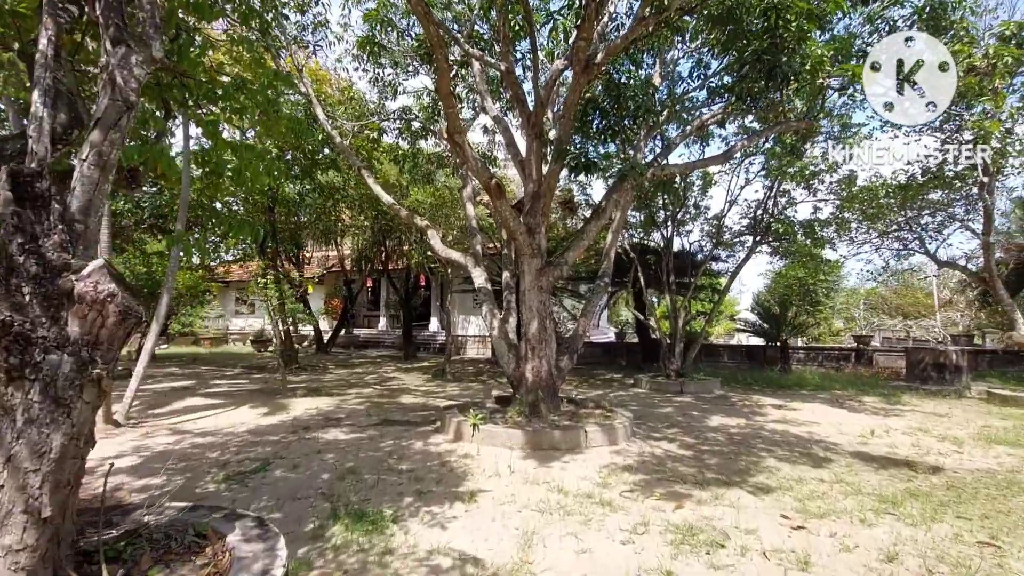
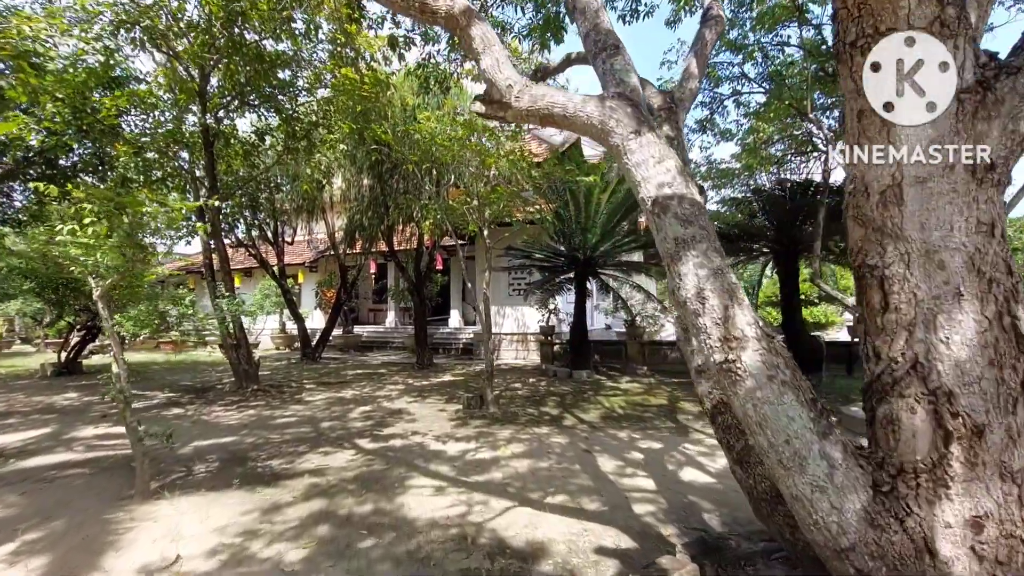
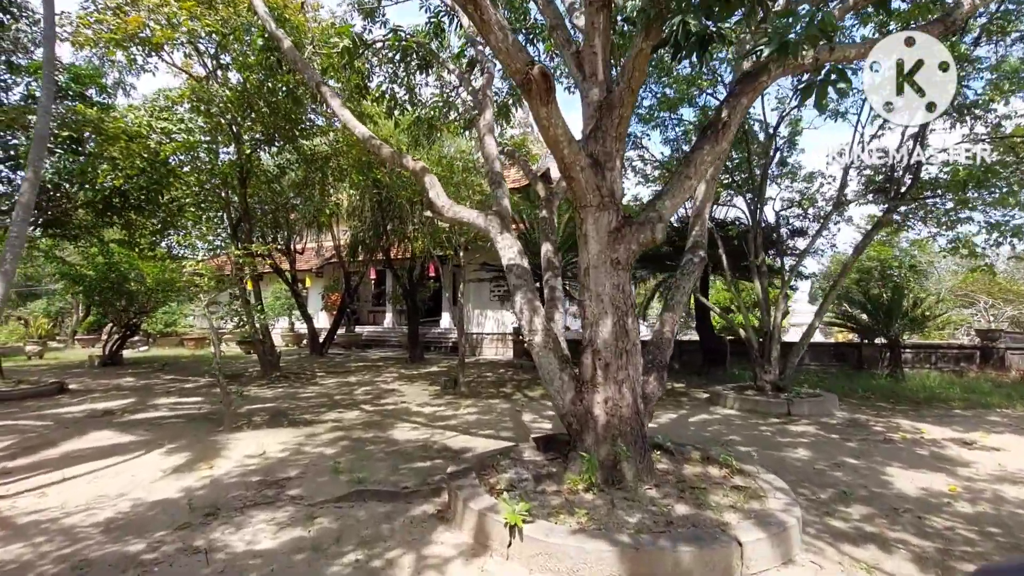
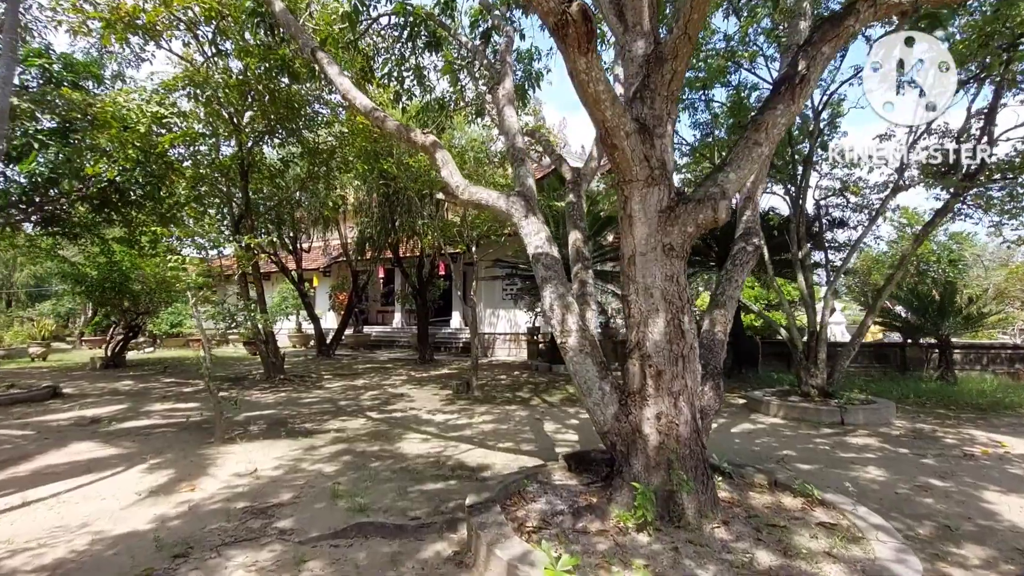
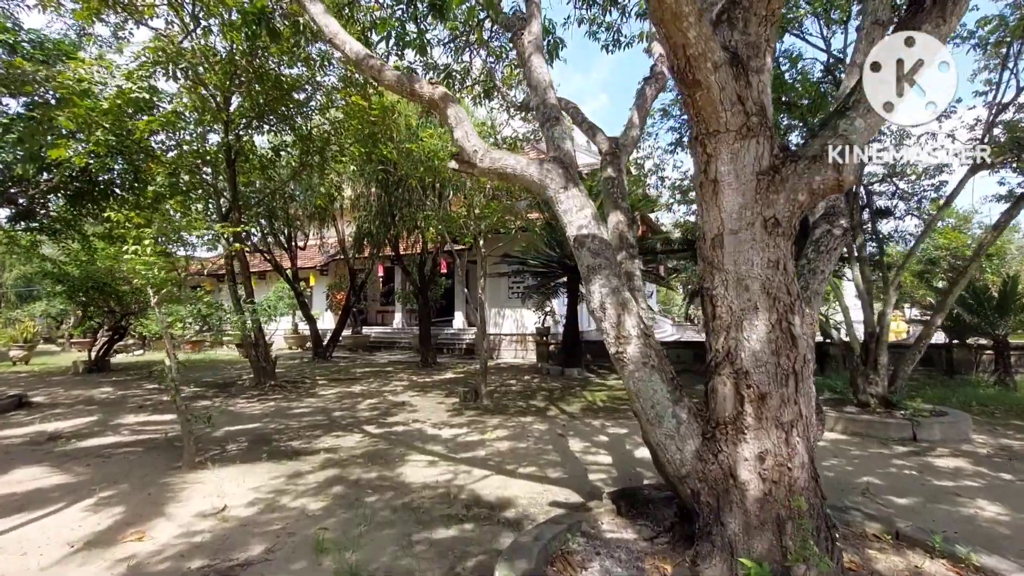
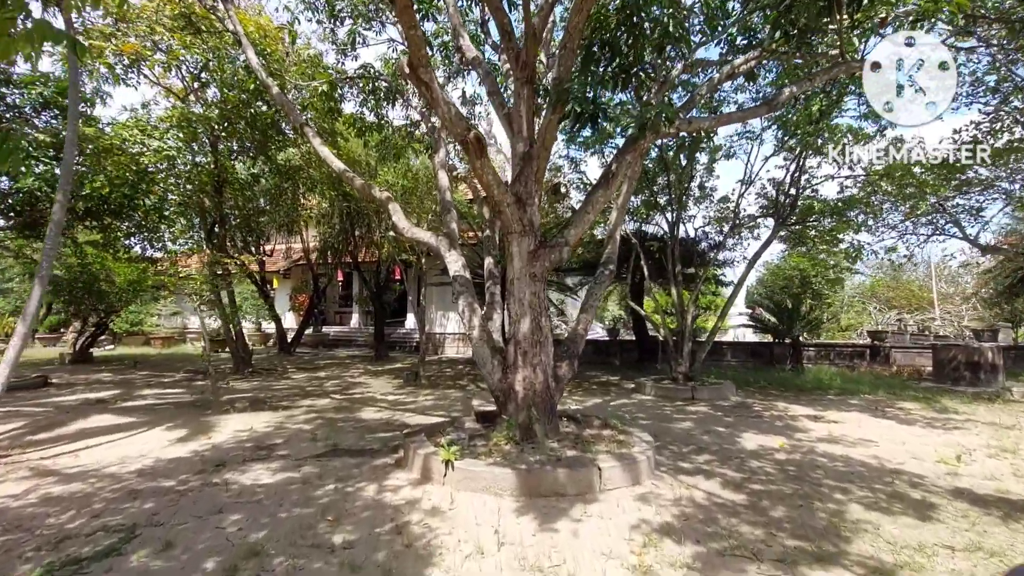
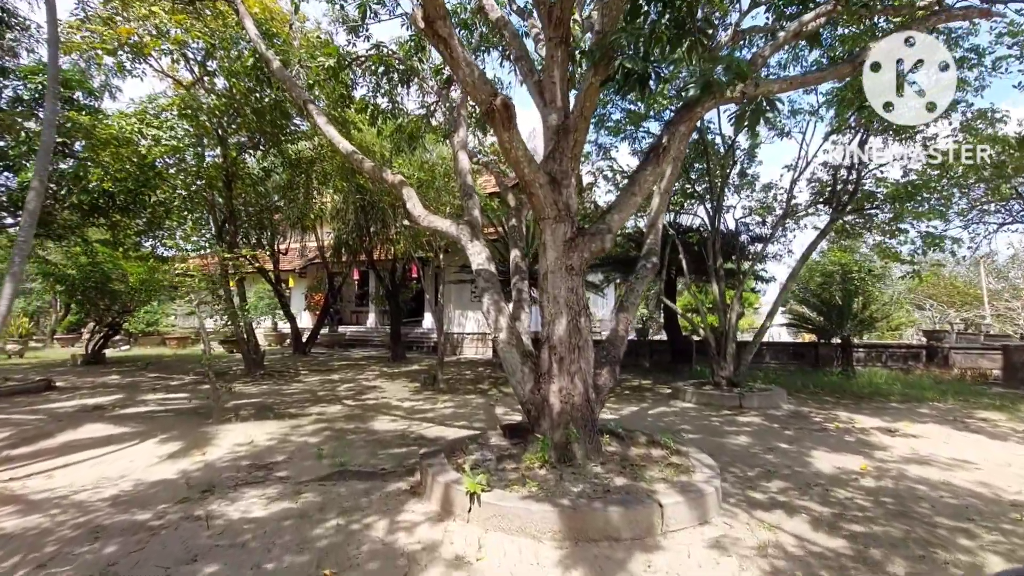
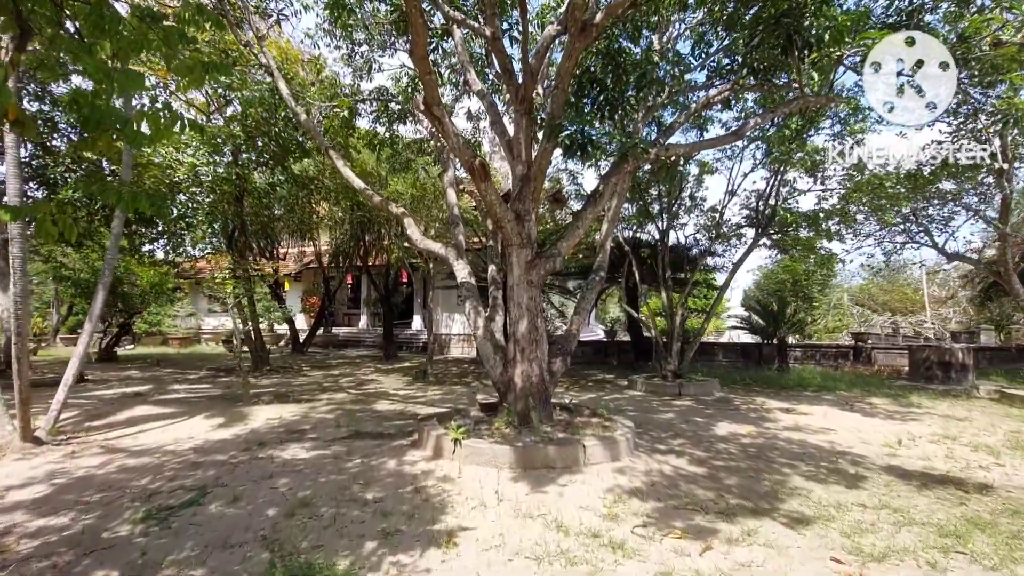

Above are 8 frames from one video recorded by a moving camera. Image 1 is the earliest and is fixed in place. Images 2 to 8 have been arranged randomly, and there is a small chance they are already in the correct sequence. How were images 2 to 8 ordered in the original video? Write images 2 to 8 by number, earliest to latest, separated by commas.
8, 6, 7, 3, 4, 5, 2
